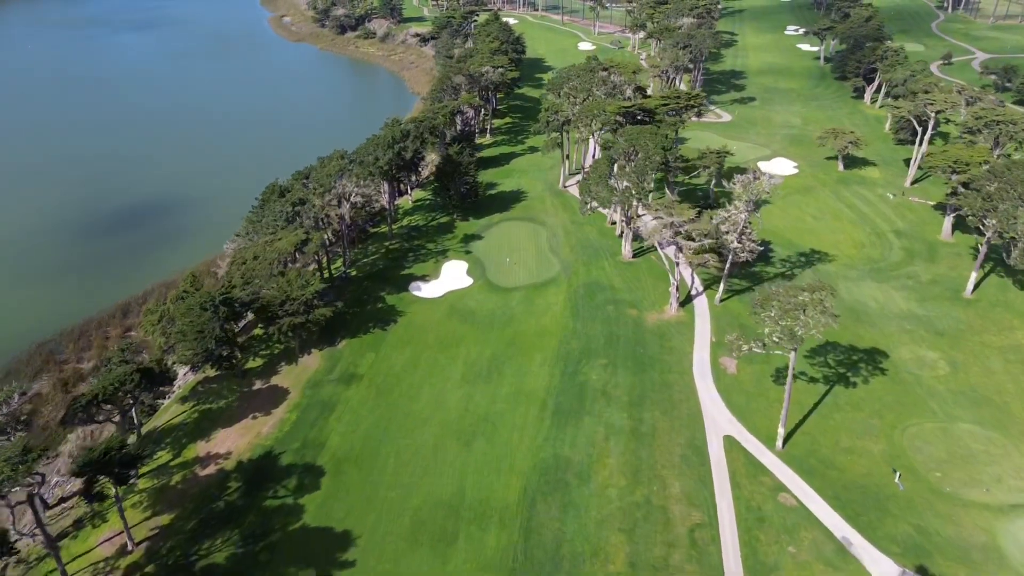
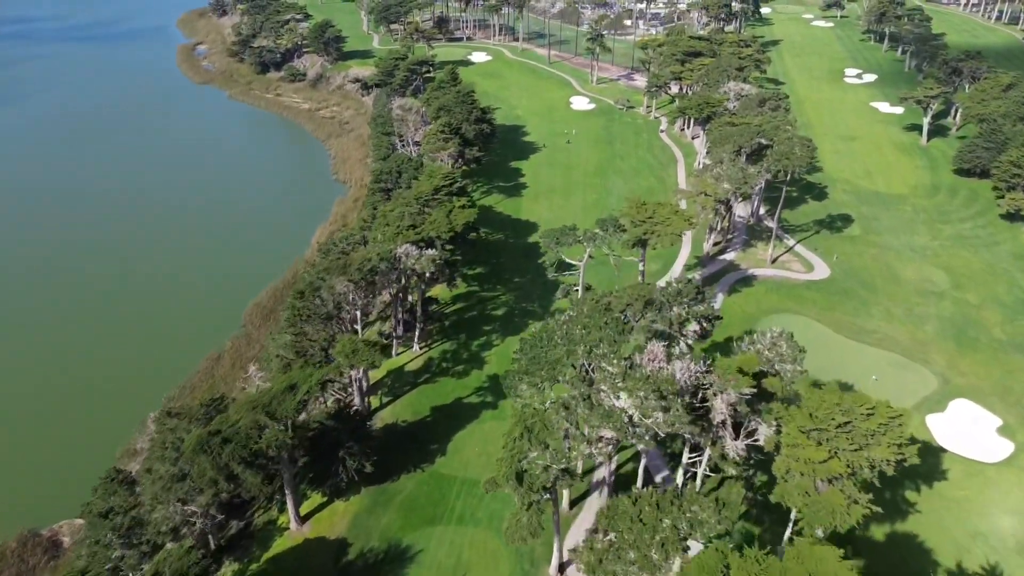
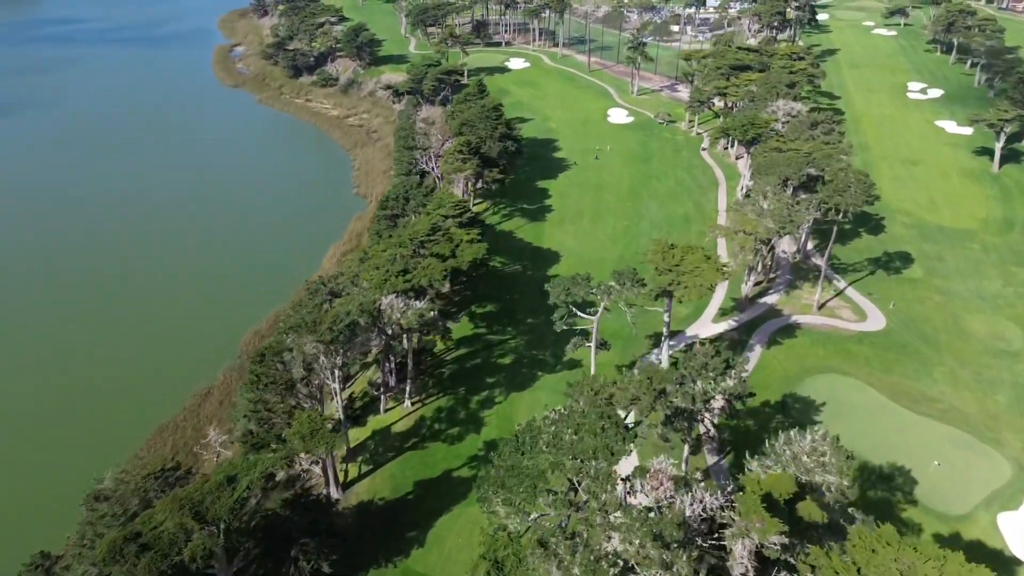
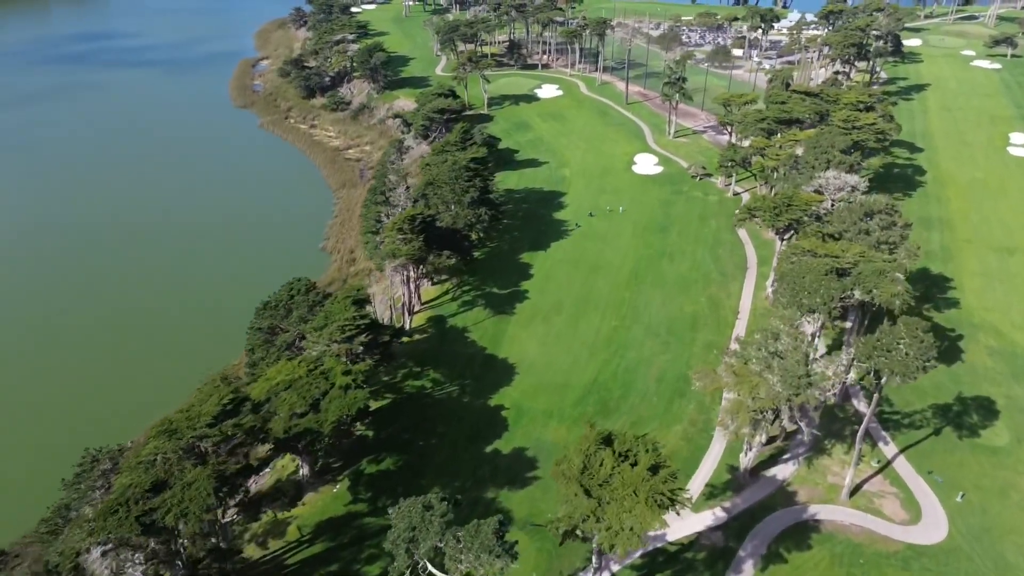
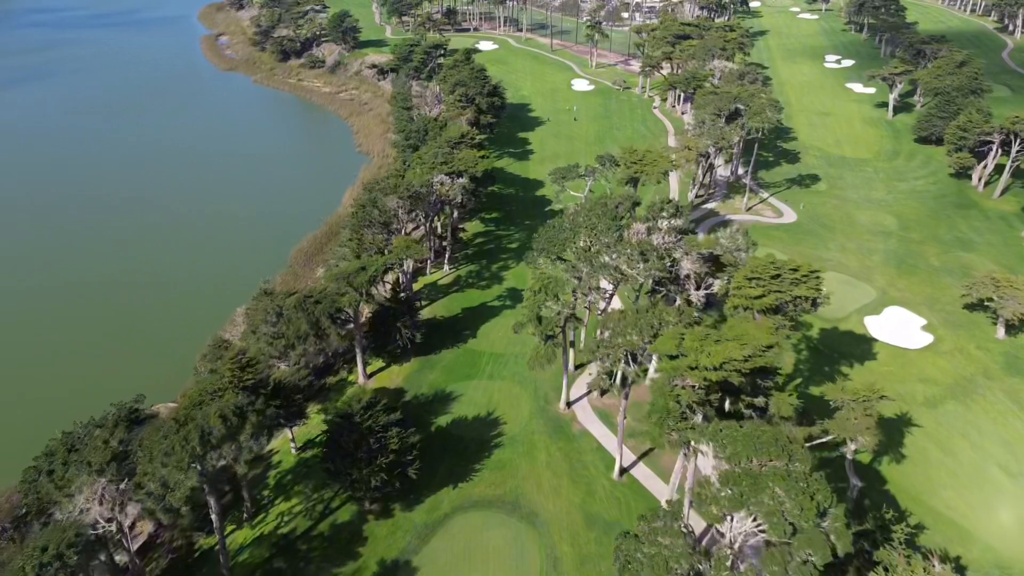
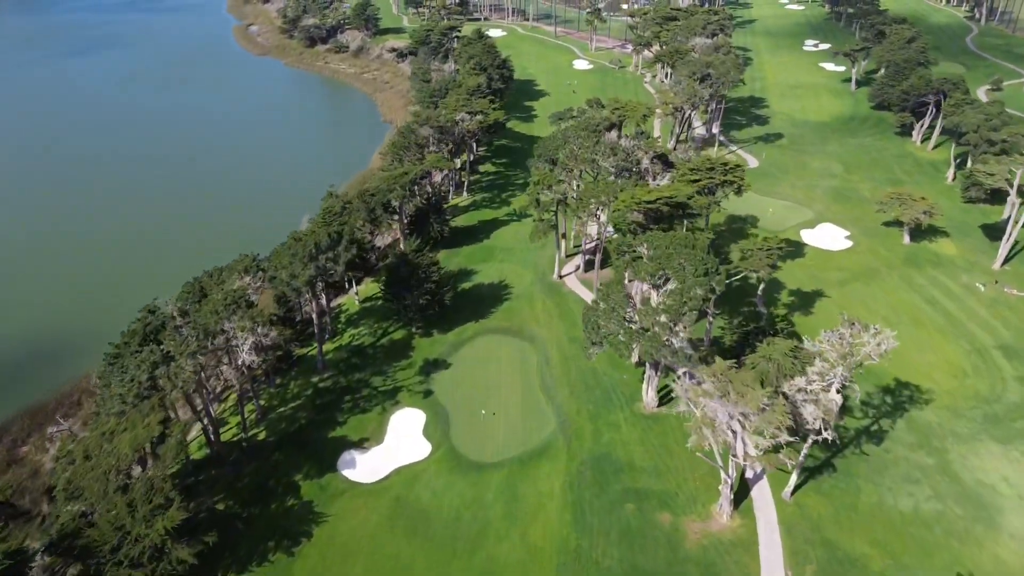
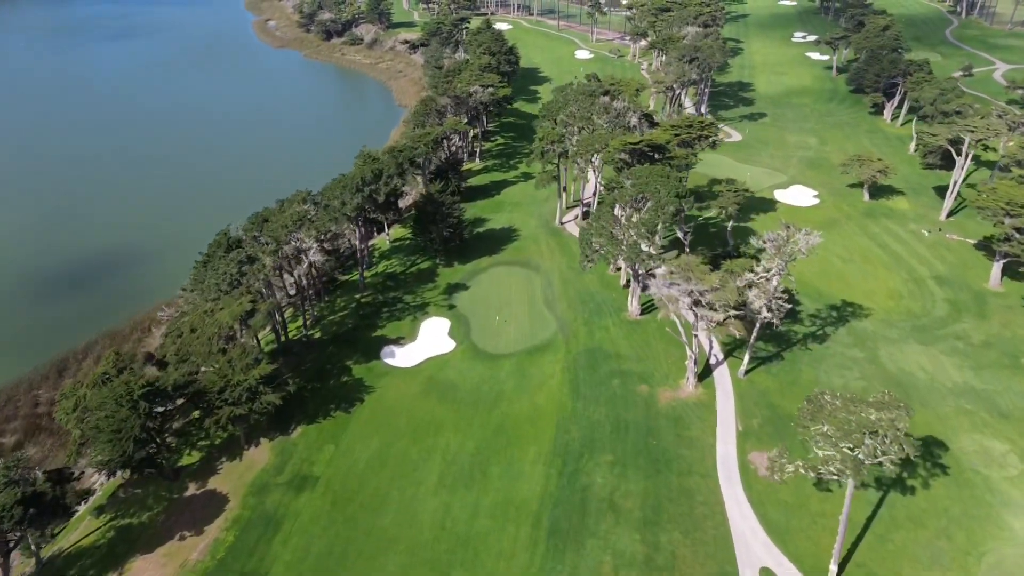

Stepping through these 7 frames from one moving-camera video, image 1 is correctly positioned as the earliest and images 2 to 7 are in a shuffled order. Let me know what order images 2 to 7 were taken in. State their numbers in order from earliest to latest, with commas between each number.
7, 6, 5, 2, 3, 4
